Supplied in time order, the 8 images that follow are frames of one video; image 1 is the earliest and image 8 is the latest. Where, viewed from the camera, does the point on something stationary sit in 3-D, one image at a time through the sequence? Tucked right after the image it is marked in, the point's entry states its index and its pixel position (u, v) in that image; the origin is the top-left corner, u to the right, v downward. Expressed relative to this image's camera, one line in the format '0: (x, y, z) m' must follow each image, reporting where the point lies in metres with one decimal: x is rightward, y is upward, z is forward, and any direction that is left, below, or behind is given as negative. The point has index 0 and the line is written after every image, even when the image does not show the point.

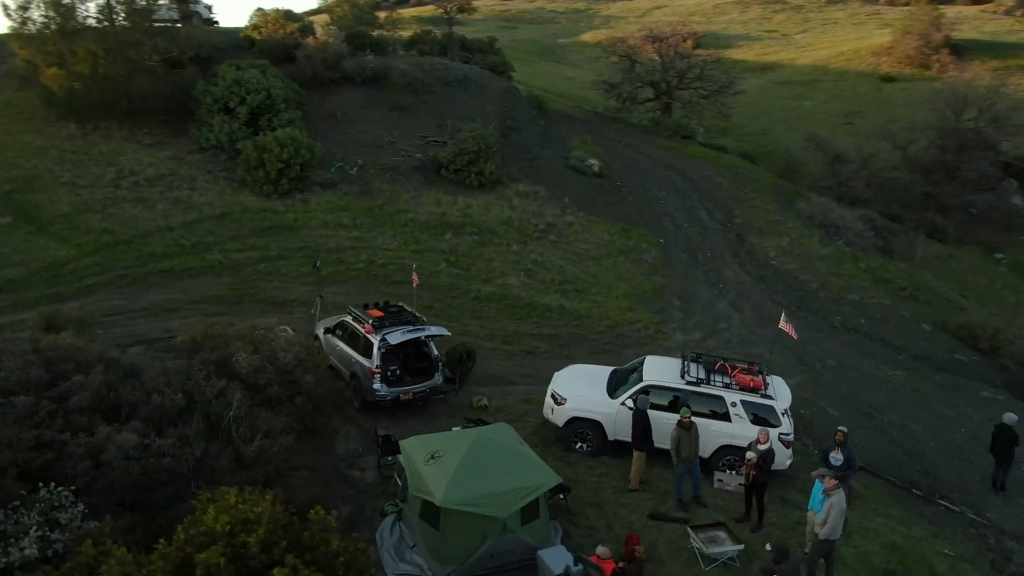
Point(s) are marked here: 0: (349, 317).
0: (-2.9, -0.5, +14.2) m
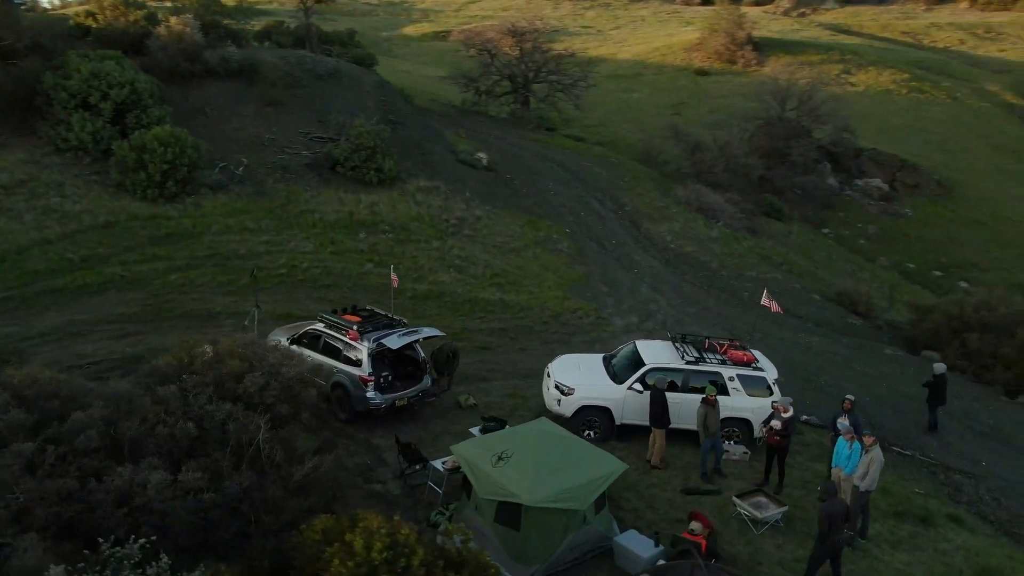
0: (-3.3, -0.6, +13.3) m
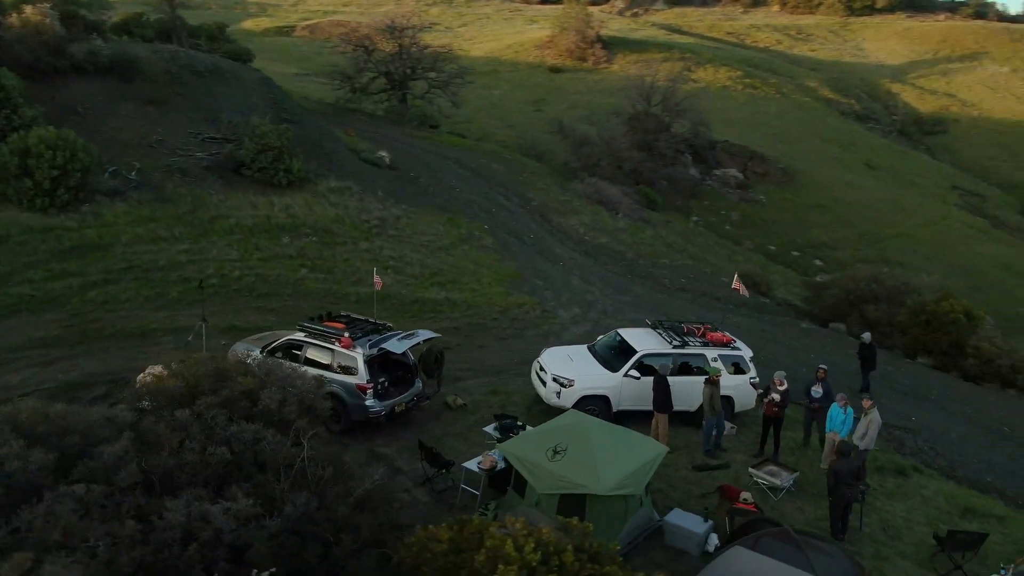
0: (-3.4, -0.7, +12.7) m
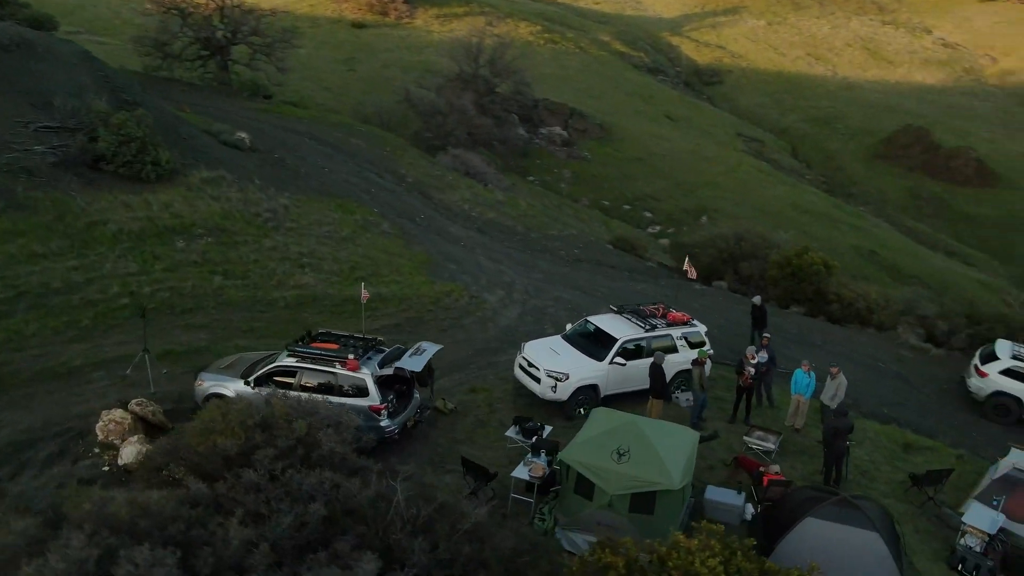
0: (-3.4, -1.1, +12.1) m
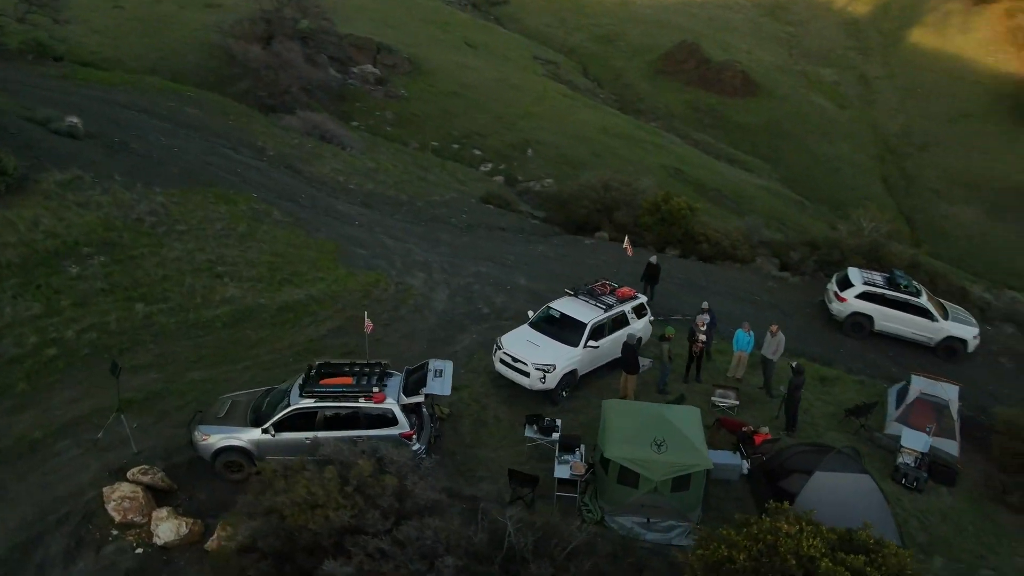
0: (-3.1, -1.7, +11.9) m
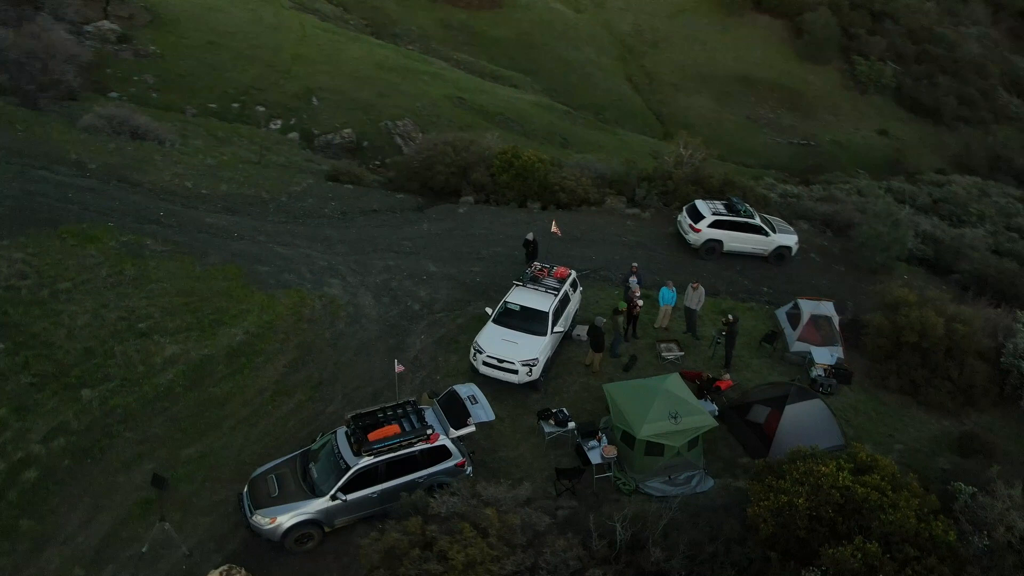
0: (-2.3, -2.7, +12.4) m
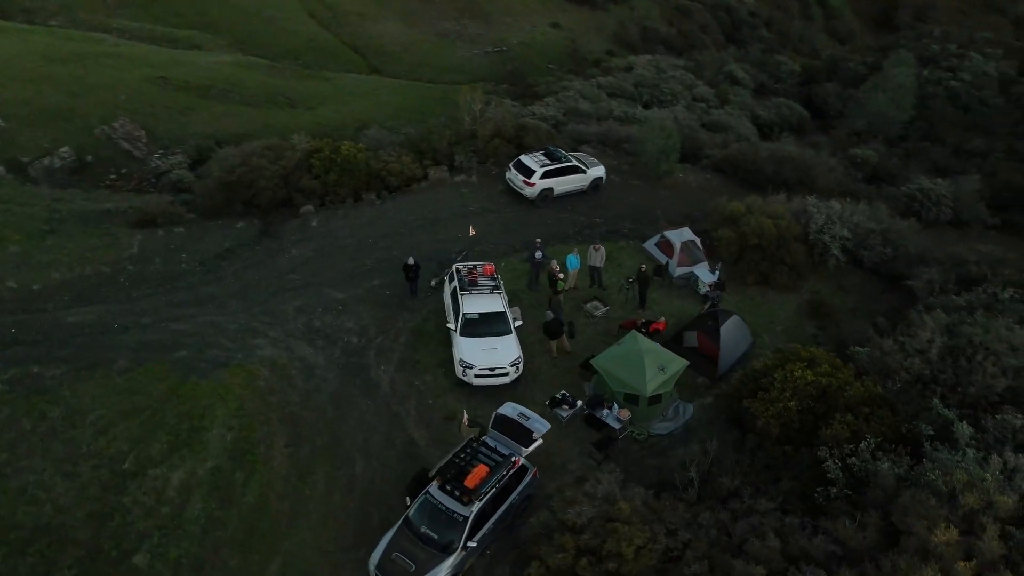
0: (-0.7, -3.8, +13.8) m
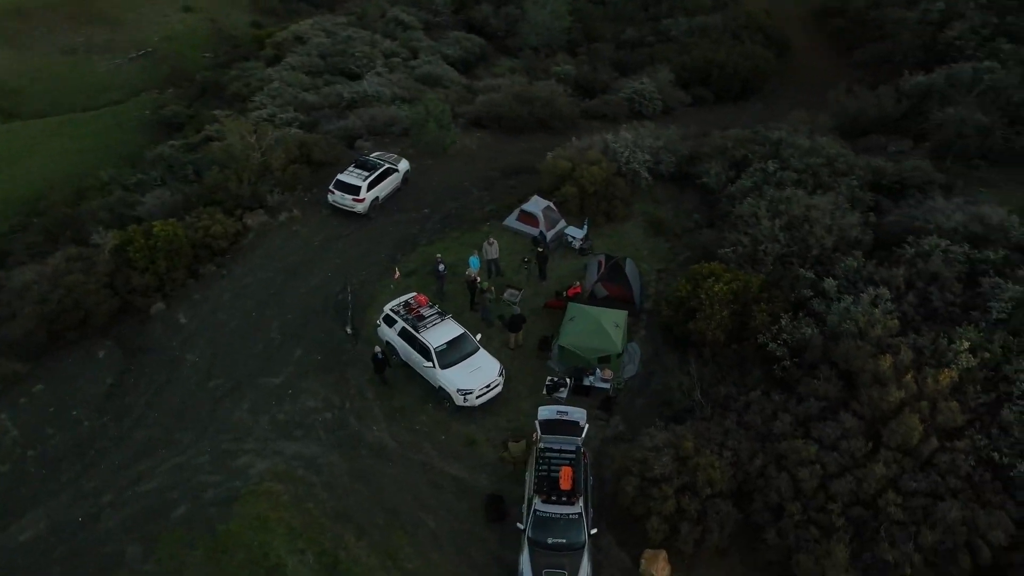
0: (+1.4, -4.4, +16.1) m
